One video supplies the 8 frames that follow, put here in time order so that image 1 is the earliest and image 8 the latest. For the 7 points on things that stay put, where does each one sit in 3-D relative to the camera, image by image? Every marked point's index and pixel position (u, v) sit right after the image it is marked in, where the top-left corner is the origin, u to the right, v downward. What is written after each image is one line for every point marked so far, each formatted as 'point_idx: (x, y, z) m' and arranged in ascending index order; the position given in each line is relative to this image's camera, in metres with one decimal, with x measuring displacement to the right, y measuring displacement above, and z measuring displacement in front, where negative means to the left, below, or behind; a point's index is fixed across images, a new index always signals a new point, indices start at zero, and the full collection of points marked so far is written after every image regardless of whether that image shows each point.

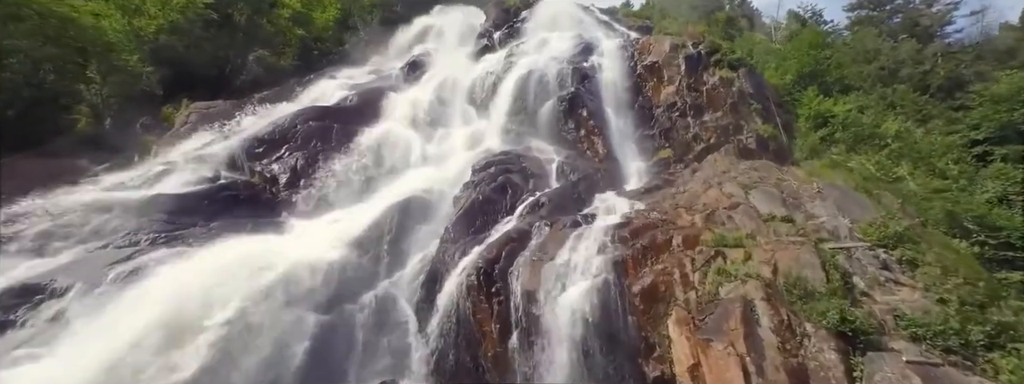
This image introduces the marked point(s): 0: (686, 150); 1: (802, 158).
0: (+7.1, +1.7, +17.7) m
1: (+12.5, +1.5, +18.7) m
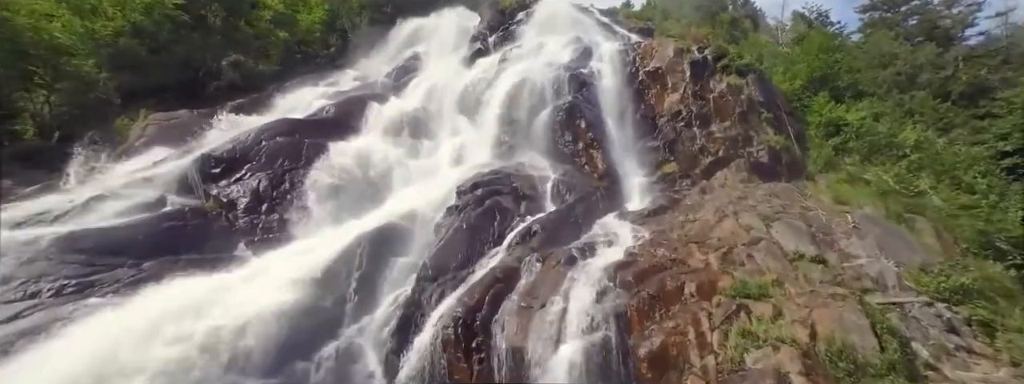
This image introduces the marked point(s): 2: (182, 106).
0: (+6.8, +1.0, +16.4) m
1: (+12.2, +0.9, +17.4) m
2: (-14.1, +3.7, +18.4) m
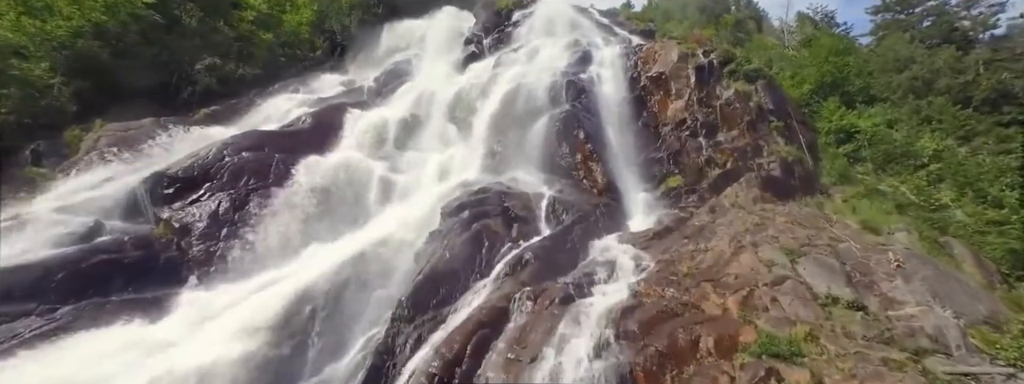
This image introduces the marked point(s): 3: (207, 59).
0: (+6.5, +0.5, +15.2) m
1: (+12.0, +0.3, +16.2) m
2: (-14.4, +3.1, +17.2) m
3: (-13.3, +5.9, +18.8) m
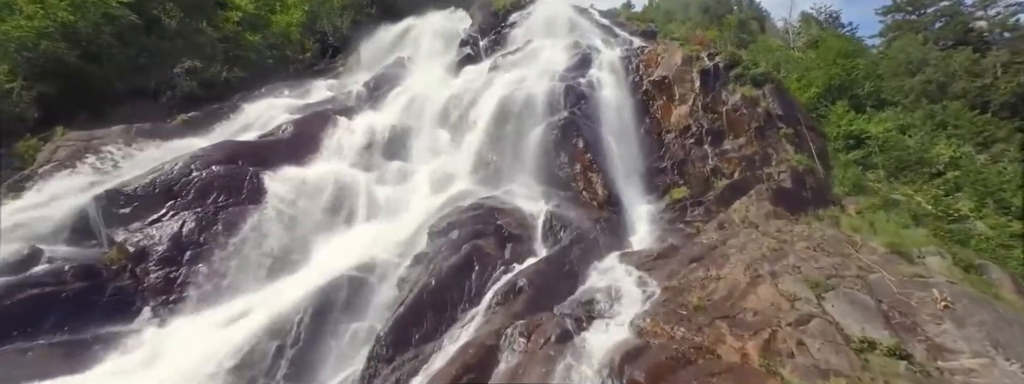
0: (+6.3, +0.1, +14.3) m
1: (+11.8, -0.1, +15.4) m
2: (-14.5, +2.7, +16.3) m
3: (-13.5, +5.5, +17.9) m
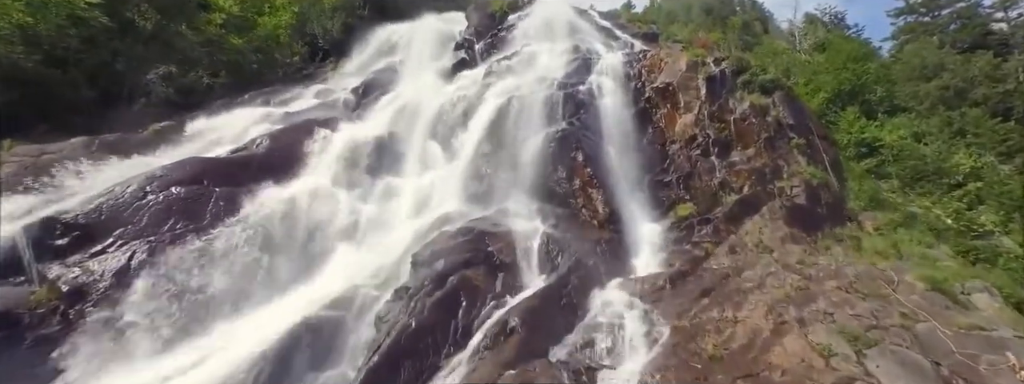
0: (+6.2, -0.4, +13.4) m
1: (+11.6, -0.5, +14.4) m
2: (-14.7, +2.1, +15.4) m
3: (-13.7, +4.9, +16.9) m
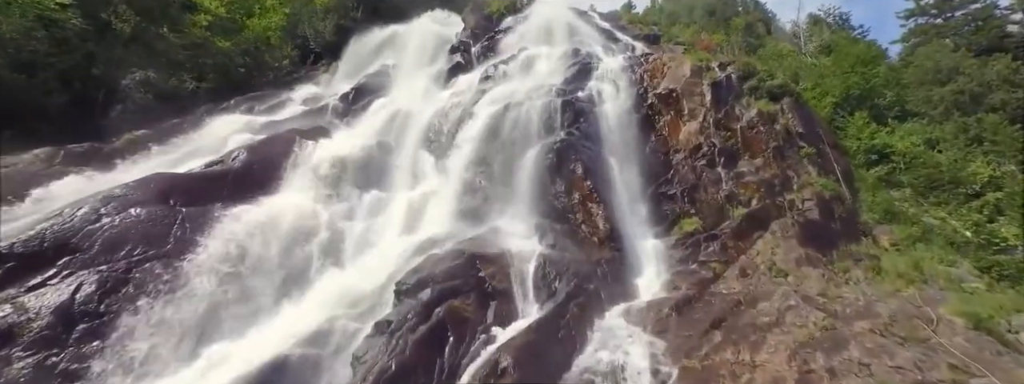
0: (+6.0, -0.8, +12.6) m
1: (+11.5, -0.9, +13.7) m
2: (-14.9, +1.7, +14.6) m
3: (-13.8, +4.5, +16.2) m
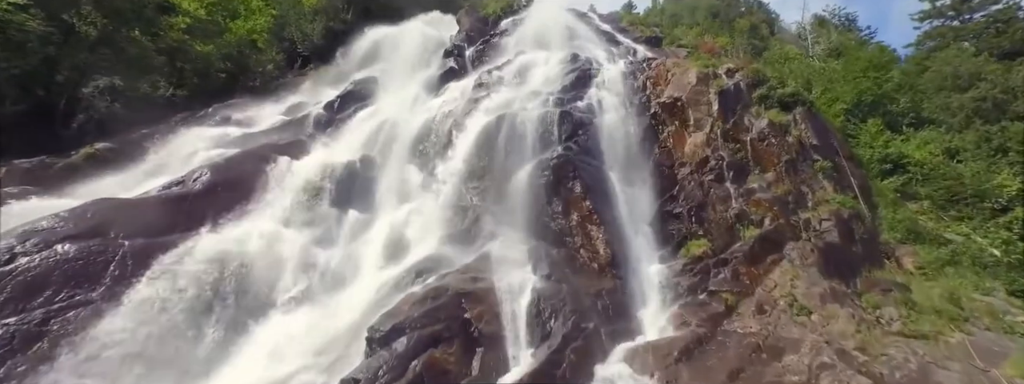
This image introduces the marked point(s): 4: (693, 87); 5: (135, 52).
0: (+5.8, -1.3, +11.6) m
1: (+11.3, -1.4, +12.7) m
2: (-15.1, +1.1, +13.6) m
3: (-14.0, +3.9, +15.1) m
4: (+5.9, +3.4, +14.1) m
5: (-14.1, +5.1, +16.3) m
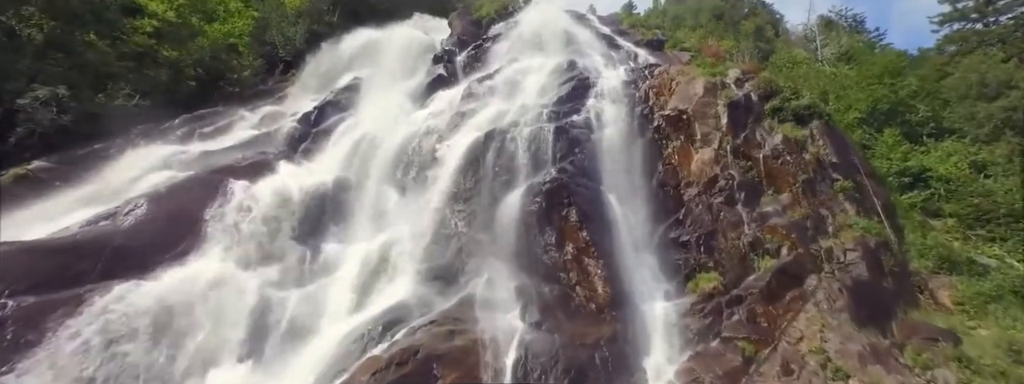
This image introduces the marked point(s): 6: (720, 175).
0: (+5.5, -2.0, +10.3) m
1: (+11.0, -2.1, +11.4) m
2: (-15.4, +0.4, +12.3) m
3: (-14.4, +3.2, +13.9) m
4: (+5.6, +2.8, +12.9) m
5: (-14.5, +4.4, +15.0) m
6: (+5.7, +0.4, +11.8) m
